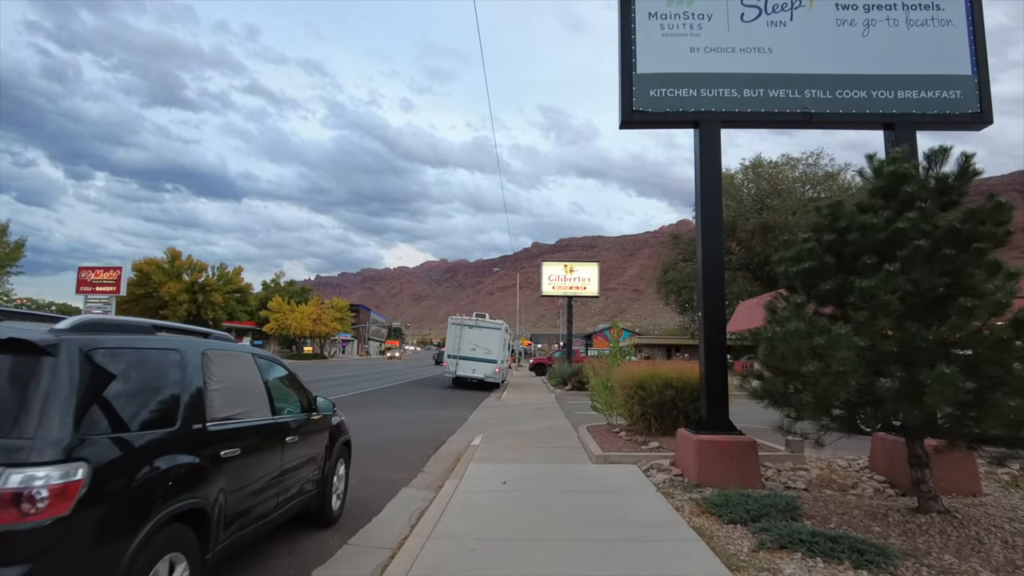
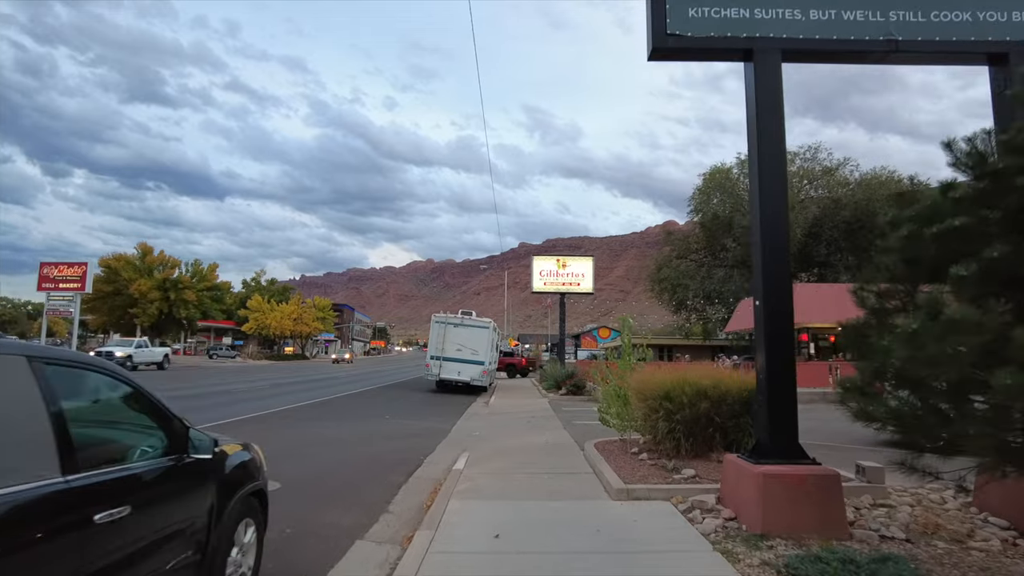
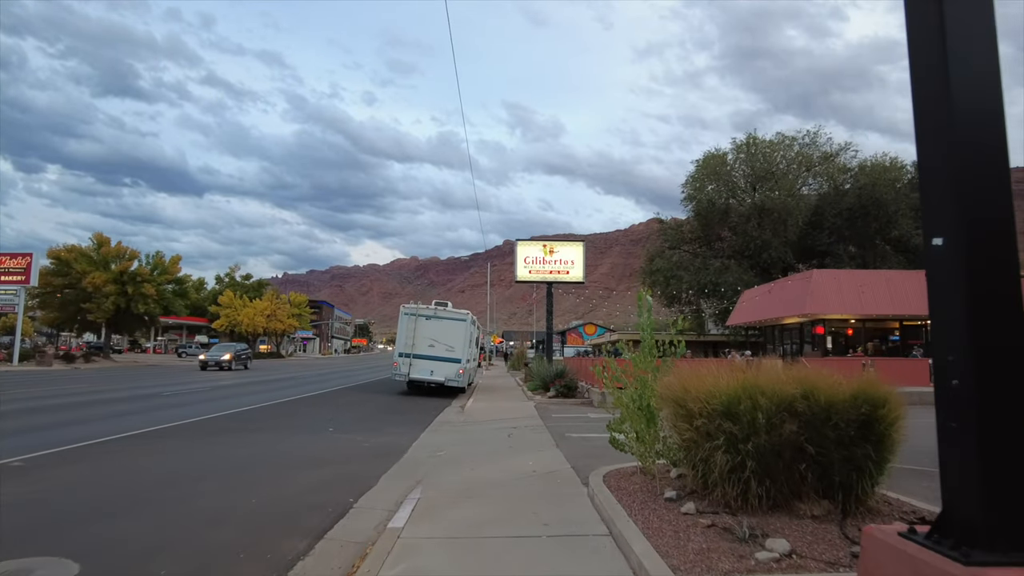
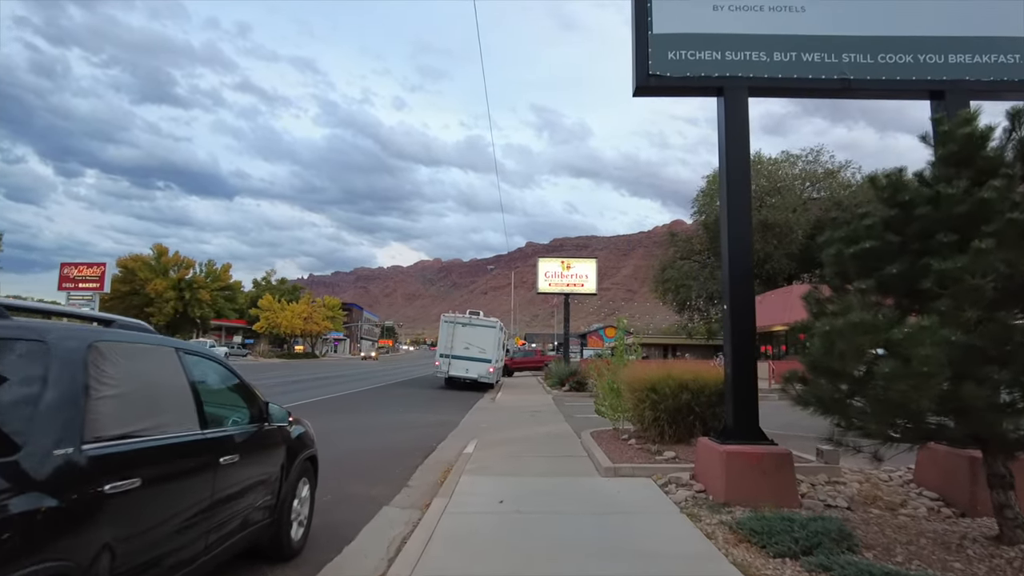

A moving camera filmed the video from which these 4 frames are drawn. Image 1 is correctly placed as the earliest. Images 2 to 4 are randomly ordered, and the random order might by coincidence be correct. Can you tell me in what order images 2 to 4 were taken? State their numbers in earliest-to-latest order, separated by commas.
4, 2, 3
